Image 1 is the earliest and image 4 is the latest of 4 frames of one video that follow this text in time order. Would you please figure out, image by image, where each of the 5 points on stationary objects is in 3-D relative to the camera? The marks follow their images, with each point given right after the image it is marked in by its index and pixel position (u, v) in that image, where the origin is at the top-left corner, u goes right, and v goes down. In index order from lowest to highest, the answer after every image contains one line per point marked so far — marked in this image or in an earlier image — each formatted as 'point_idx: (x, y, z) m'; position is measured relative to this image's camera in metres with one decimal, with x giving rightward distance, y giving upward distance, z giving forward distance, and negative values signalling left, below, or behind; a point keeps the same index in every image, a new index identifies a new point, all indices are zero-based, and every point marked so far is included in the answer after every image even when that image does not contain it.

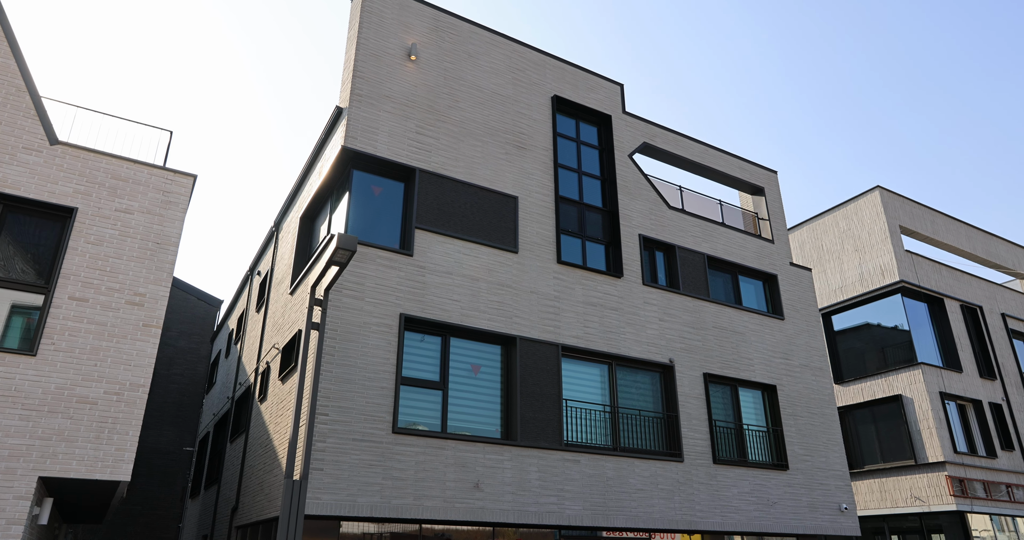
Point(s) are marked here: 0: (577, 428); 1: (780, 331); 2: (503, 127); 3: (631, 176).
0: (+1.1, -2.8, +12.6) m
1: (+6.0, -1.4, +15.7) m
2: (-0.2, +2.9, +14.1) m
3: (+2.6, +2.1, +15.4) m
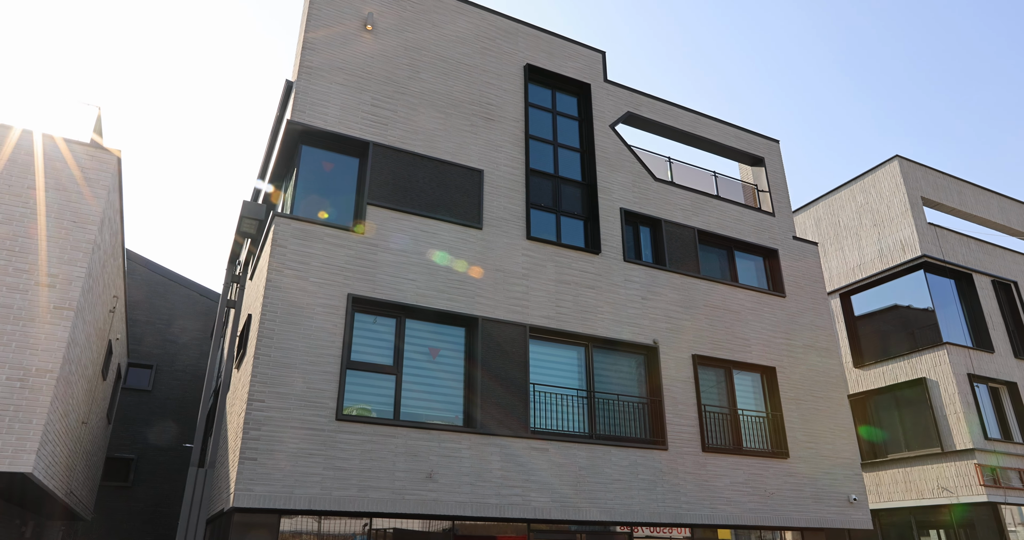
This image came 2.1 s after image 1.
0: (+0.6, -2.4, +11.7) m
1: (+5.5, -0.8, +14.6) m
2: (-0.8, +3.2, +13.3) m
3: (+2.0, +2.5, +14.4) m
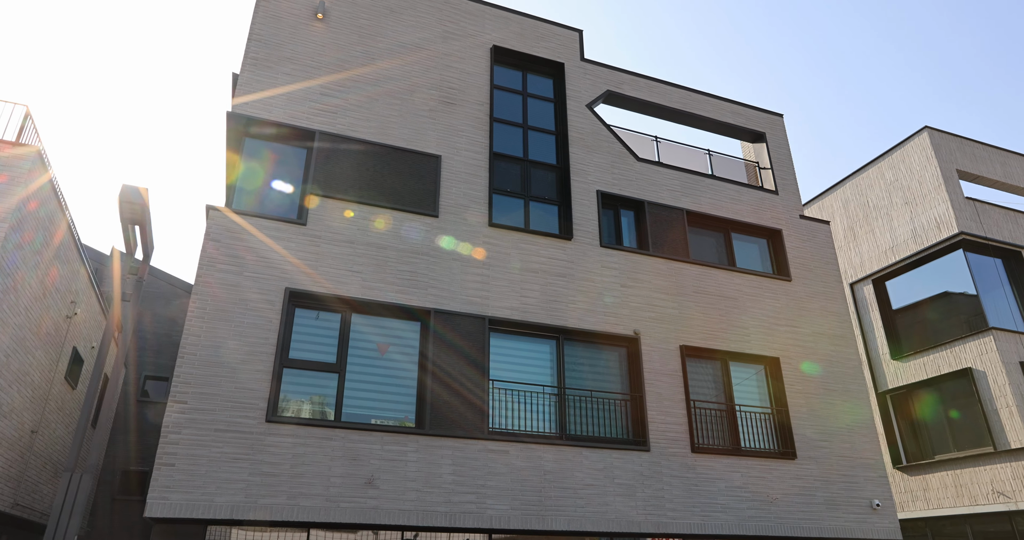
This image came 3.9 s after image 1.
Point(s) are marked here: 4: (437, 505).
0: (0.0, -2.1, +10.7) m
1: (+5.1, -0.5, +13.1) m
2: (-1.5, +3.3, +12.6) m
3: (+1.5, +2.7, +13.4) m
4: (-1.0, -3.2, +9.5) m
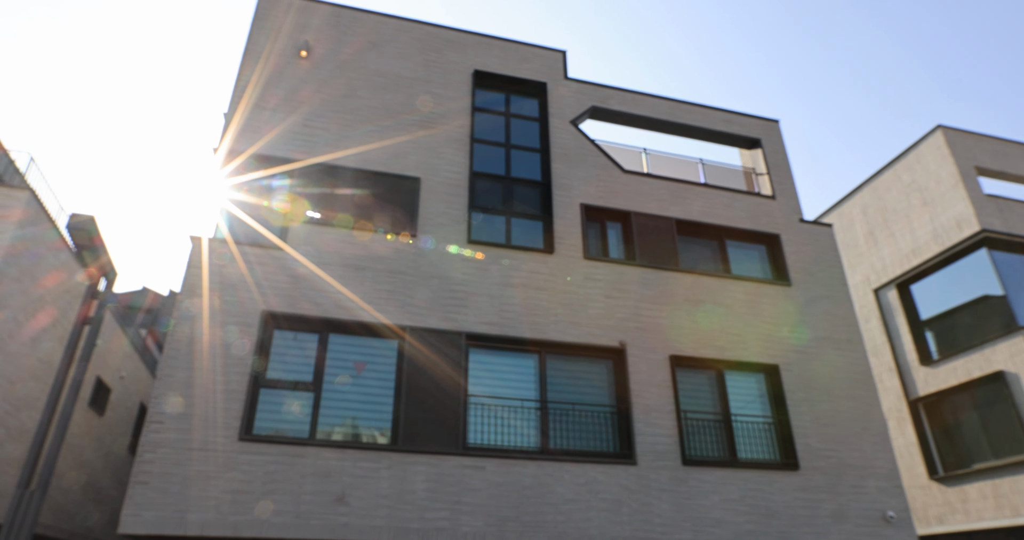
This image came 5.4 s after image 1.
0: (-0.3, -2.3, +10.5) m
1: (+4.9, -0.5, +12.6) m
2: (-1.9, +2.9, +12.9) m
3: (+1.2, +2.4, +13.4) m
4: (-1.3, -3.3, +9.4) m
